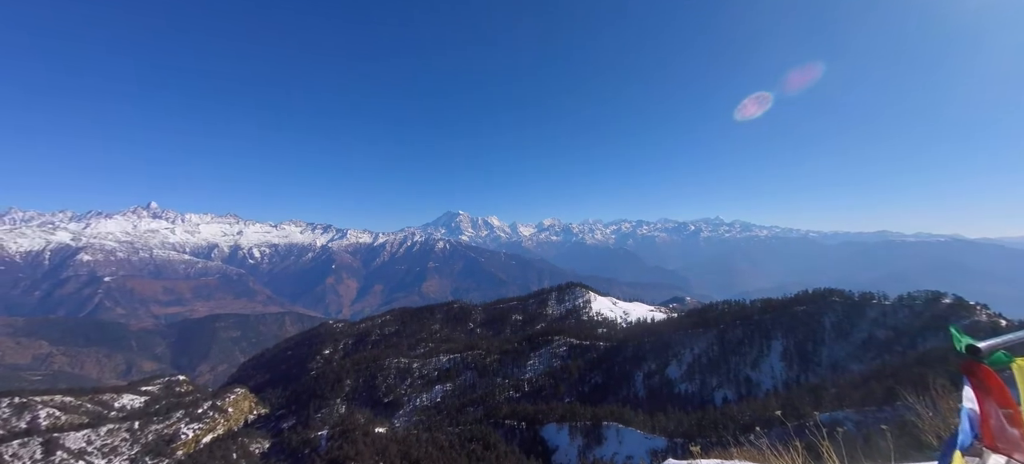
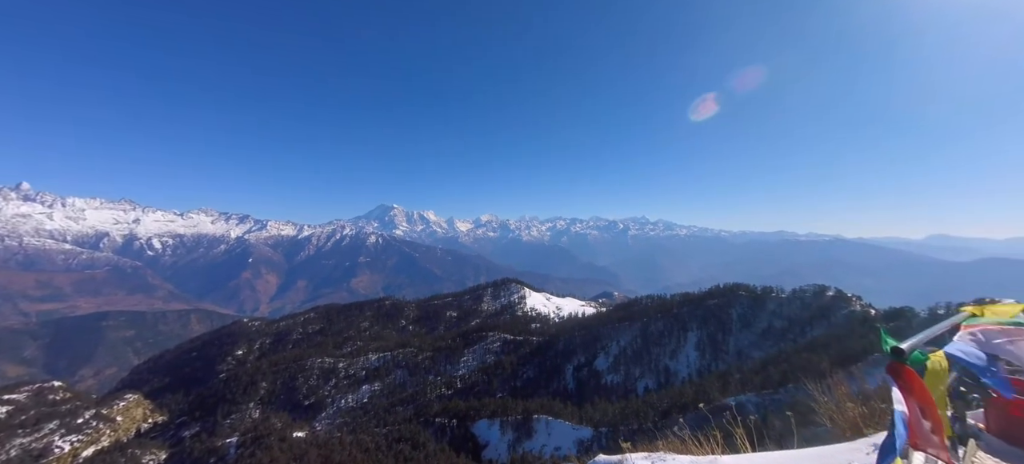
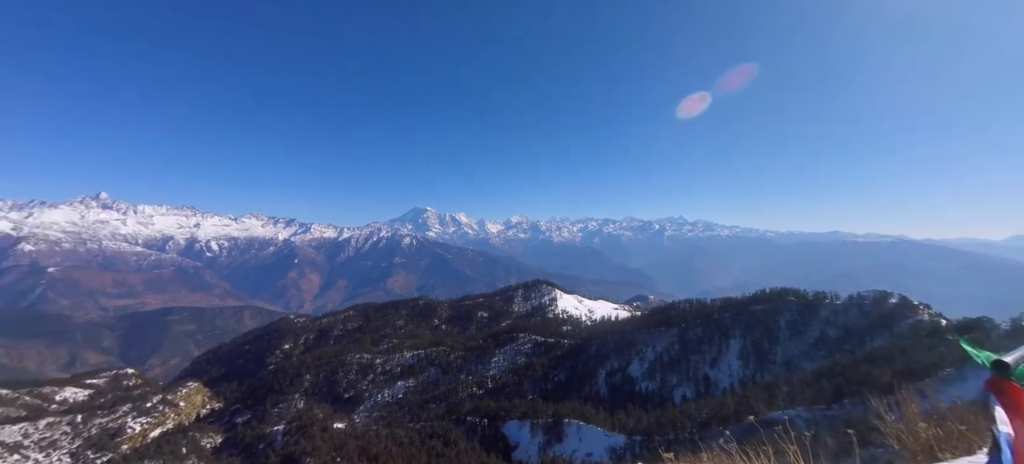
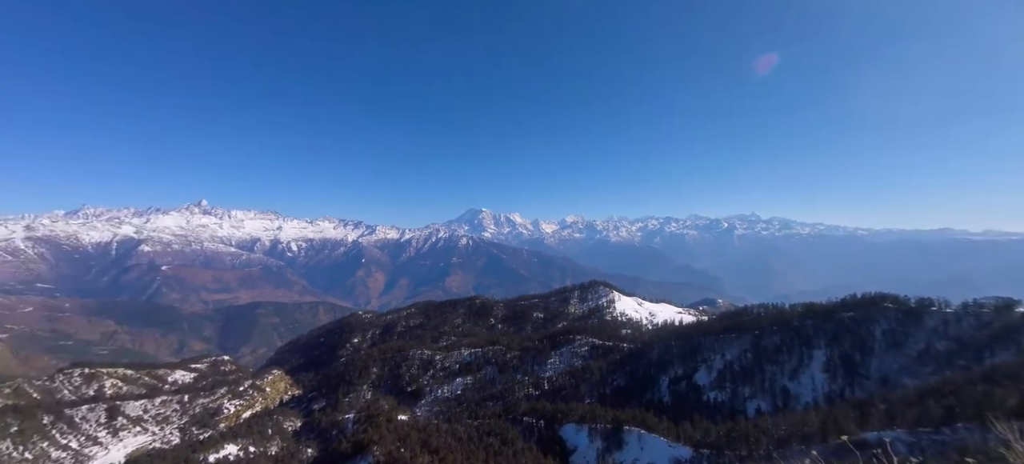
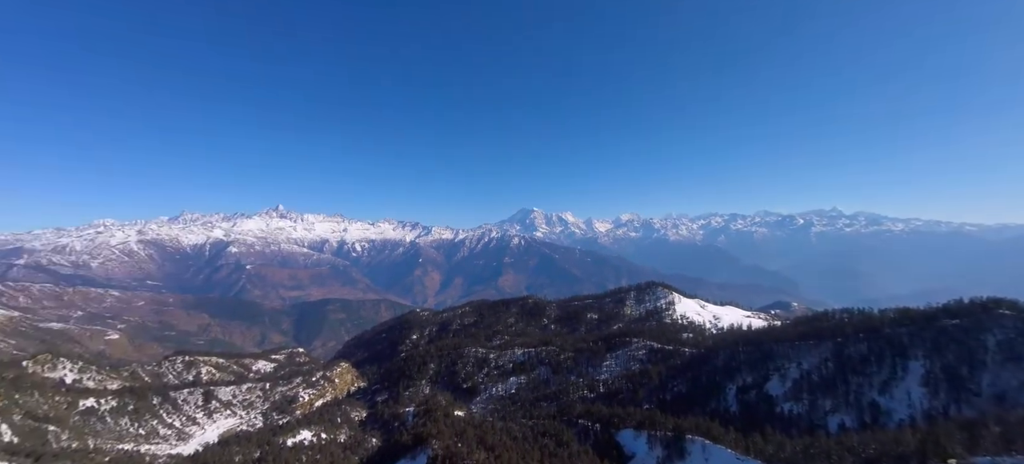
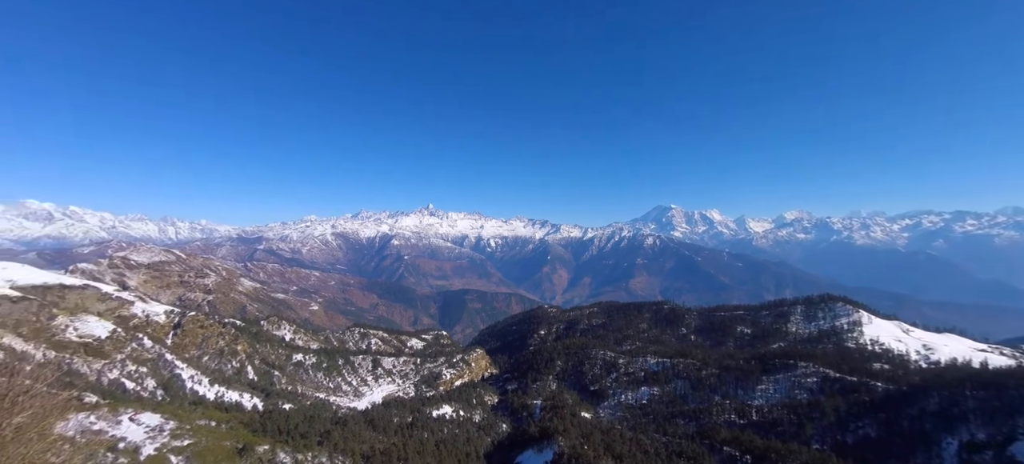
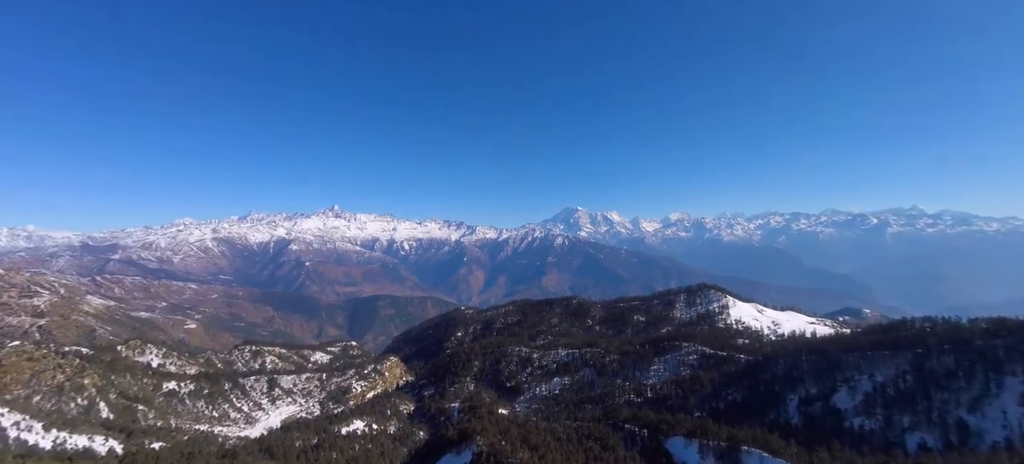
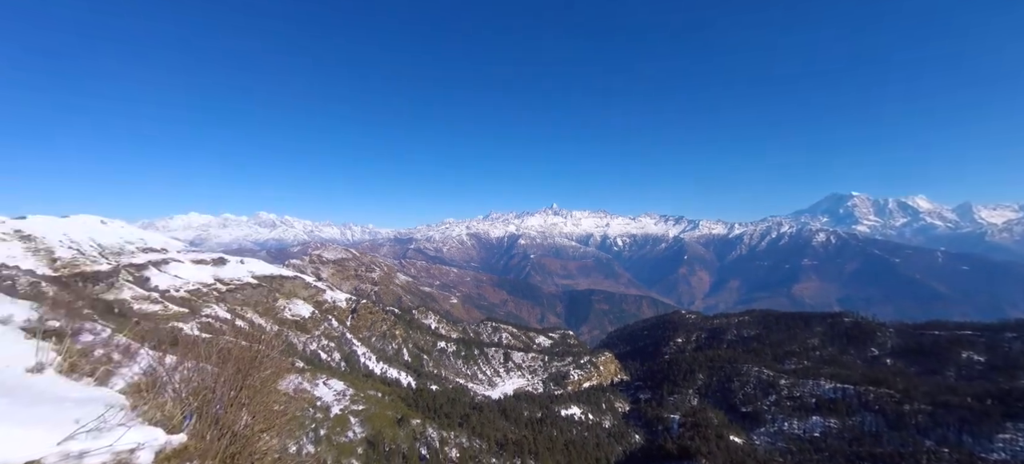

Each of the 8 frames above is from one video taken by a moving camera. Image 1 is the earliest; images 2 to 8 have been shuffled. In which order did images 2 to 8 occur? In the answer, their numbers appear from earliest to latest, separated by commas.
2, 3, 4, 5, 7, 6, 8
